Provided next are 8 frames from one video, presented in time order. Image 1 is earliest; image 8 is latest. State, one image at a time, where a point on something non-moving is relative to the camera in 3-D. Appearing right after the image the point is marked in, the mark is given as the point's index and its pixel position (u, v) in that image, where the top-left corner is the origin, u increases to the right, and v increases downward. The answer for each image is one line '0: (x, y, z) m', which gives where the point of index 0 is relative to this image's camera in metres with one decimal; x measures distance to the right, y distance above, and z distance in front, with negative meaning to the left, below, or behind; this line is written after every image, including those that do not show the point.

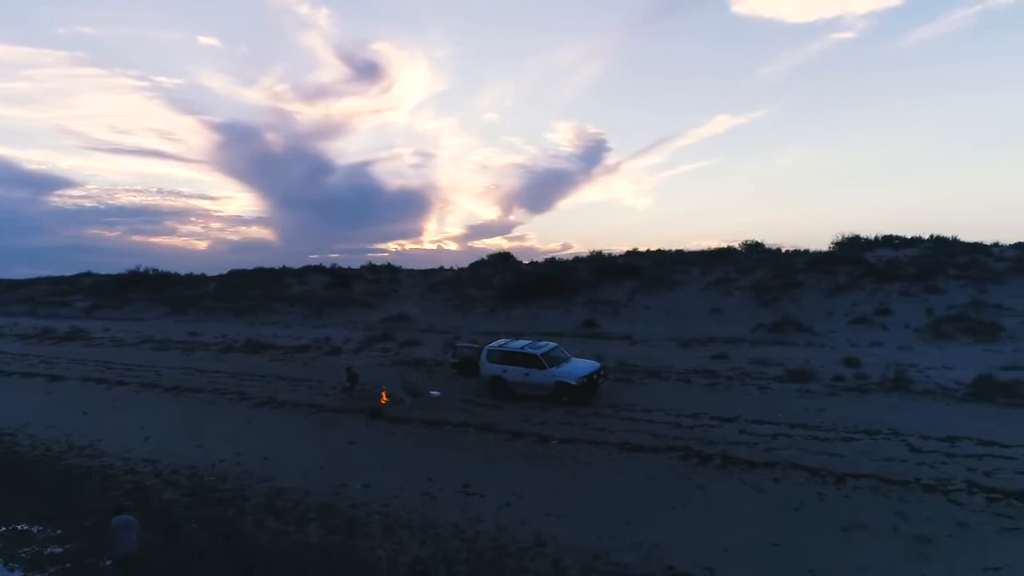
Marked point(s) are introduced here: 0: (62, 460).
0: (-9.0, -3.4, +17.7) m
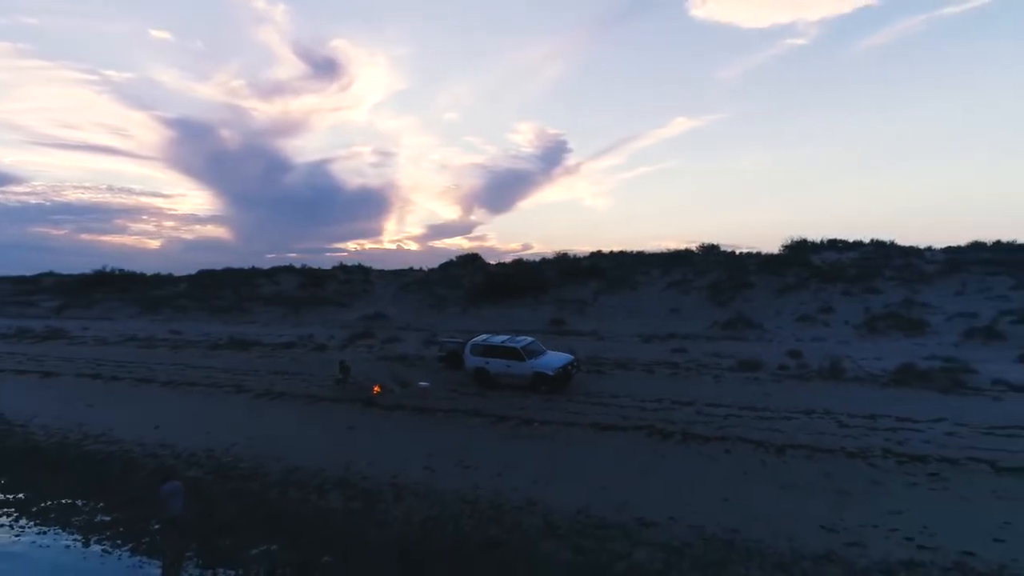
0: (-9.3, -3.4, +19.3) m
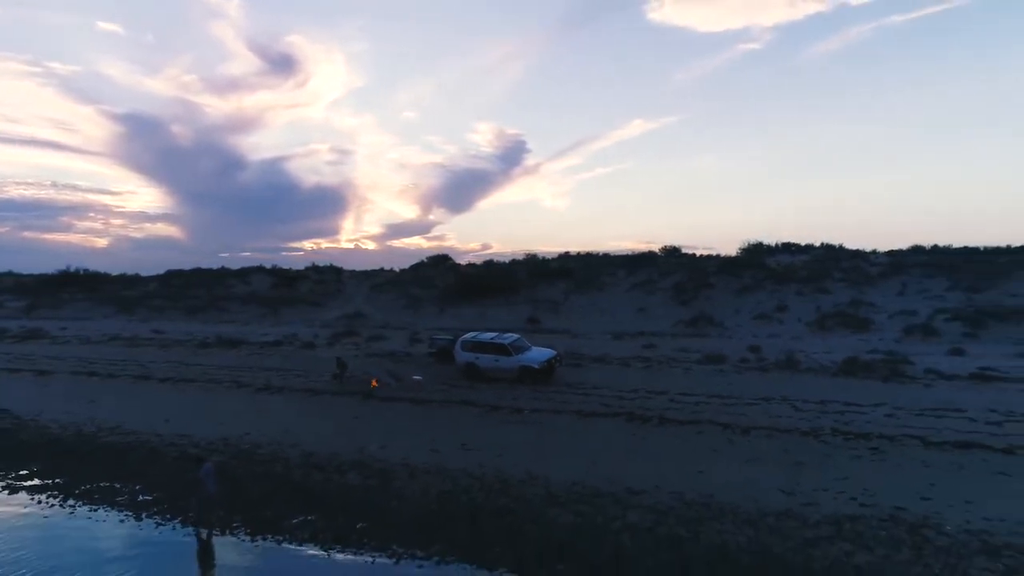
0: (-9.6, -3.4, +20.7) m
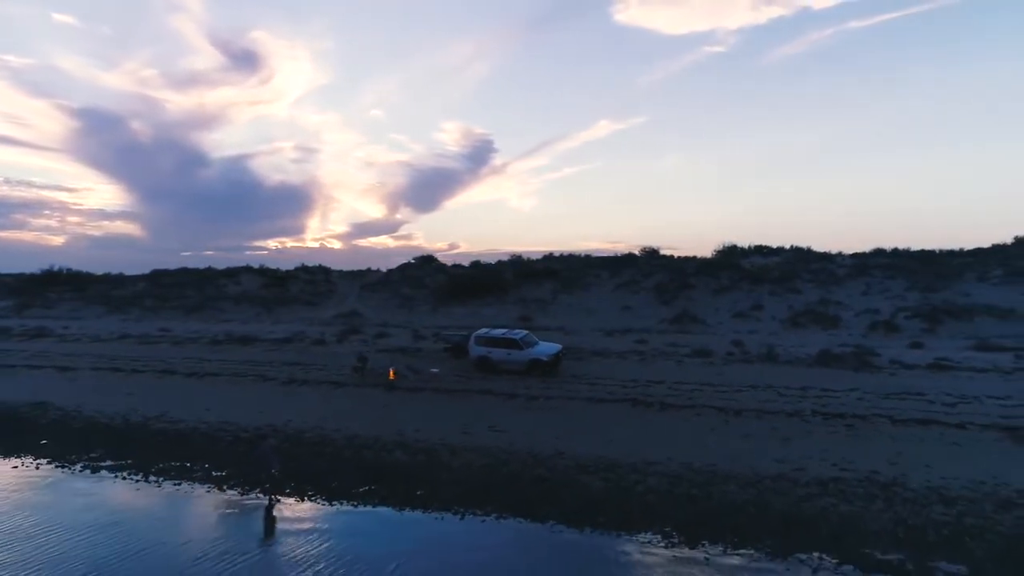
0: (-9.3, -3.5, +22.6) m
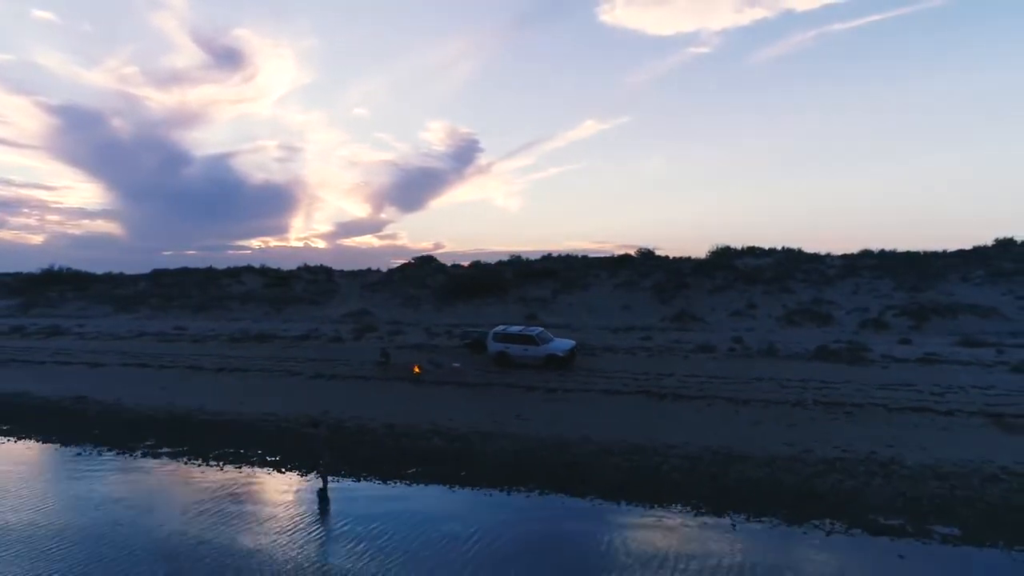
0: (-8.8, -3.5, +24.1) m
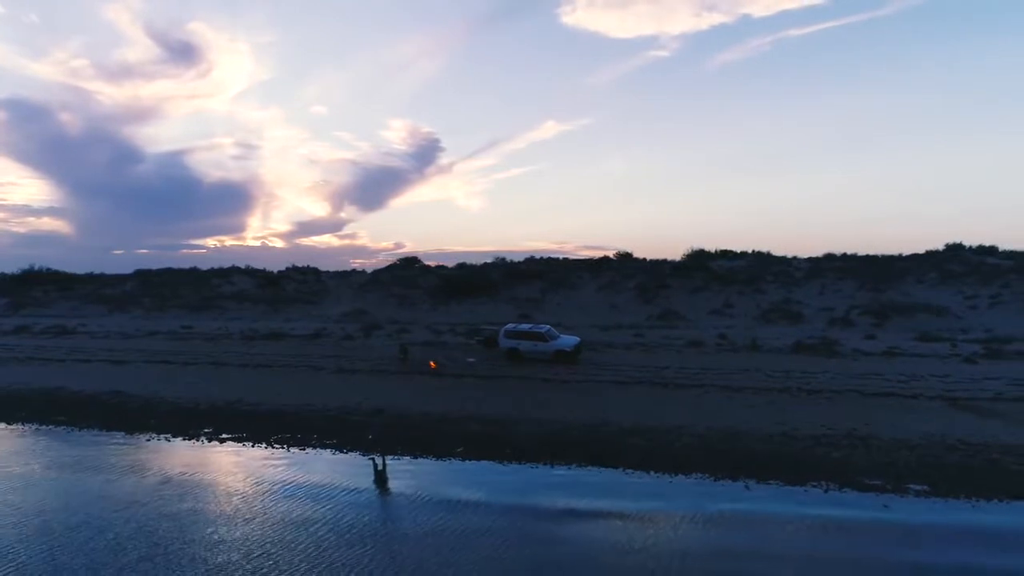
0: (-8.3, -3.5, +26.4) m
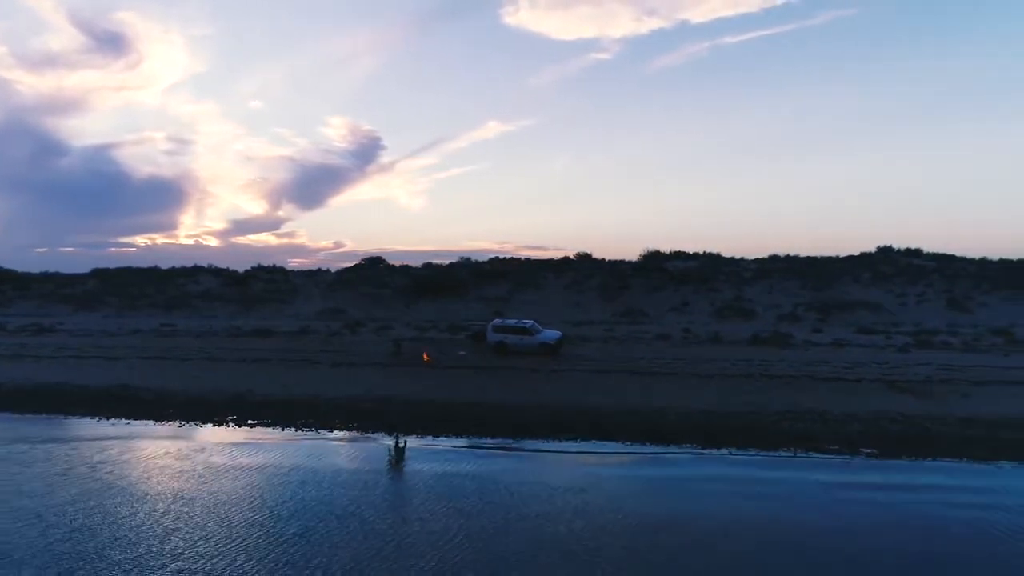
0: (-8.6, -3.5, +28.5) m
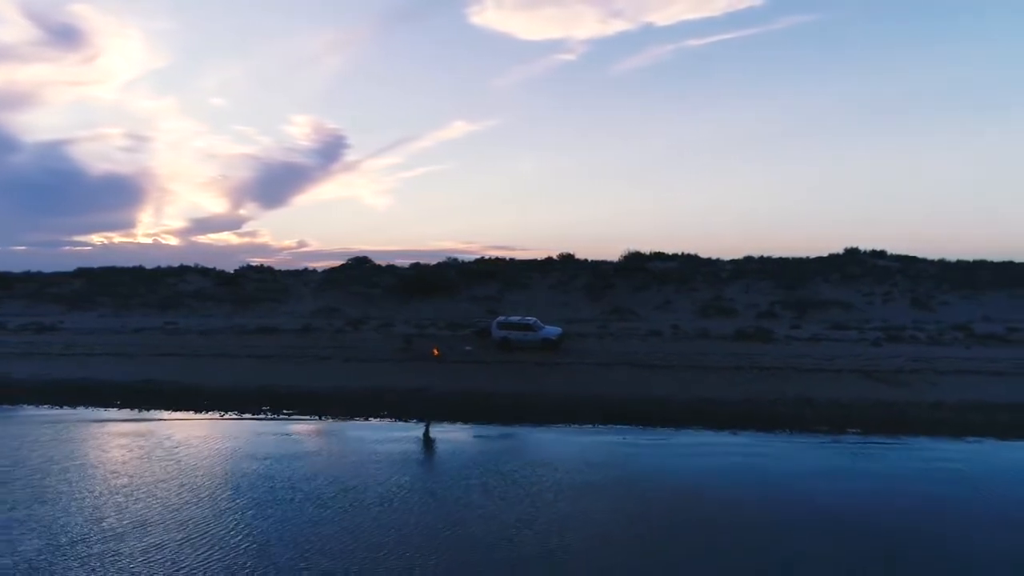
0: (-8.3, -3.5, +30.4) m
